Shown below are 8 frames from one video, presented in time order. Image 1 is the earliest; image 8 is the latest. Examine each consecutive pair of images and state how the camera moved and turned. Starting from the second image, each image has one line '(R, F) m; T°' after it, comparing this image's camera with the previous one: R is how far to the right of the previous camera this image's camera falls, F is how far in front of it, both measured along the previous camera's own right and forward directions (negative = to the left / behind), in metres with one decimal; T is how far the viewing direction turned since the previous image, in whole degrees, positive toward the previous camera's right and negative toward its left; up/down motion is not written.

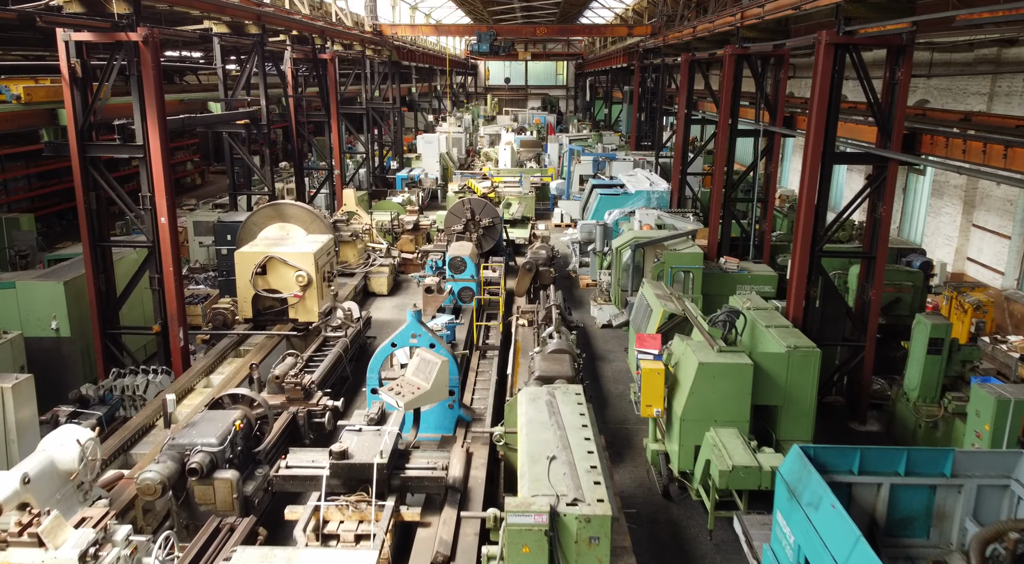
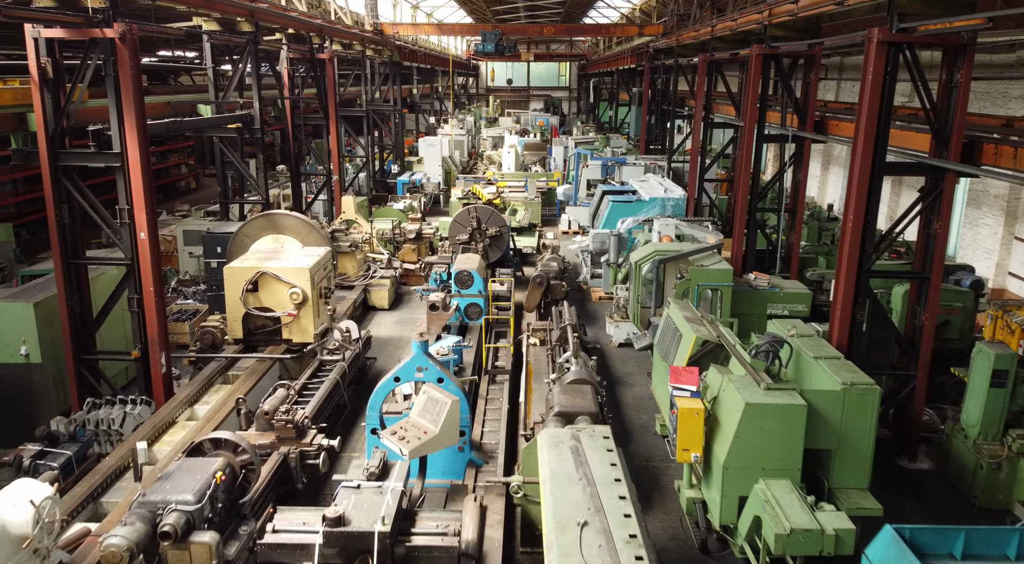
(-0.1, +0.7) m; 0°
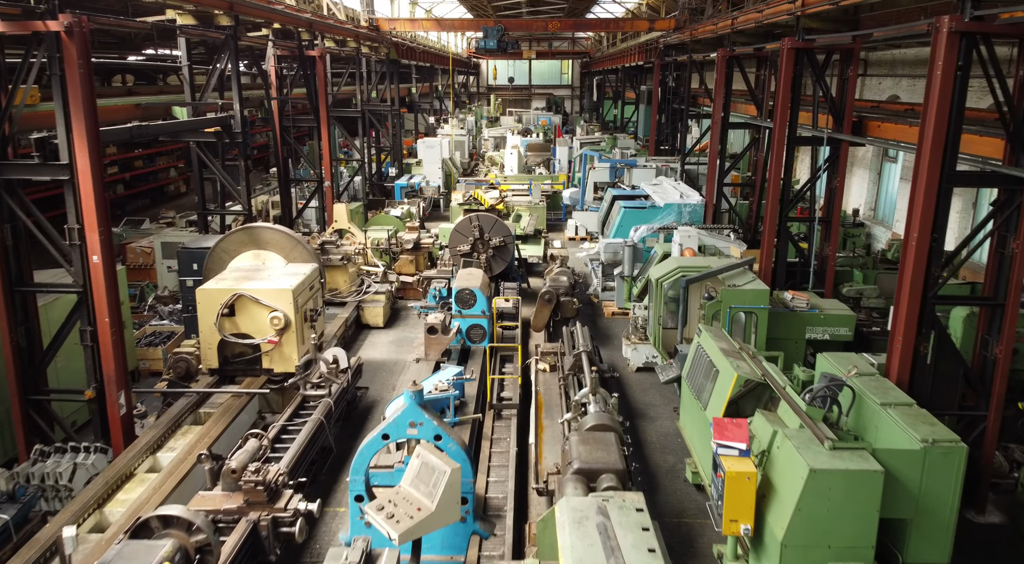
(-0.1, +0.9) m; 0°
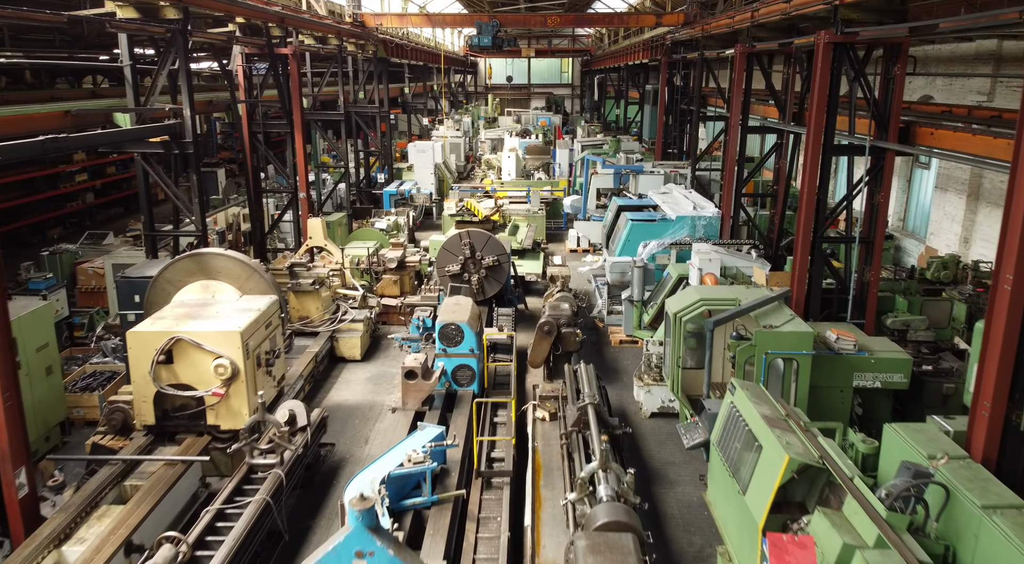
(+0.1, +1.2) m; 0°
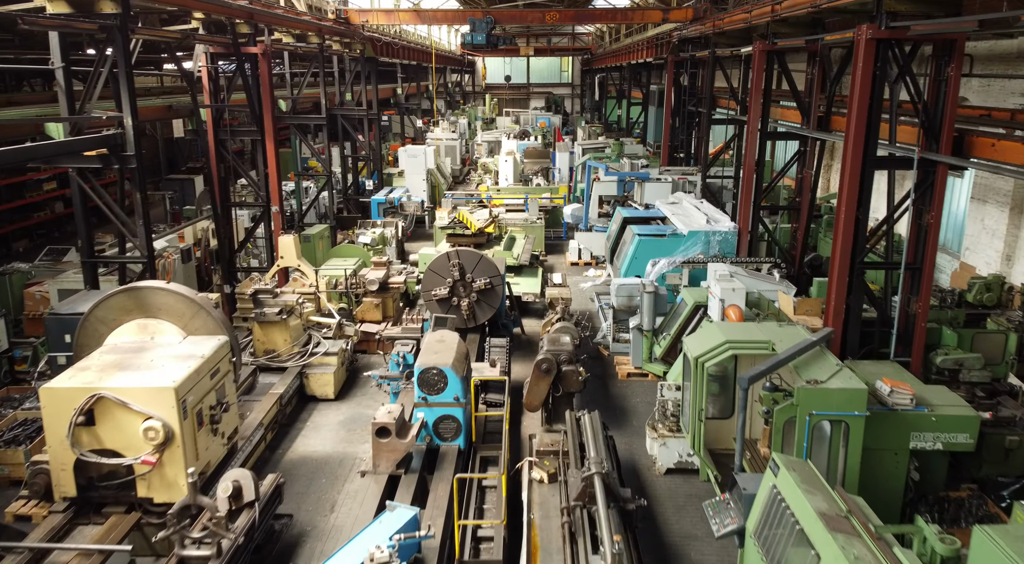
(+0.1, +1.0) m; 0°
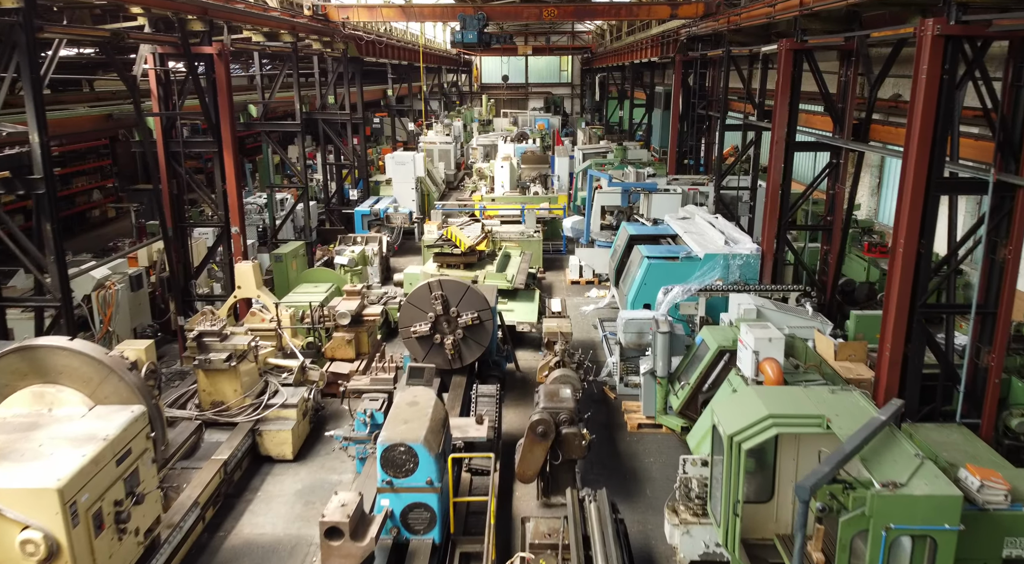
(+0.1, +1.1) m; 0°
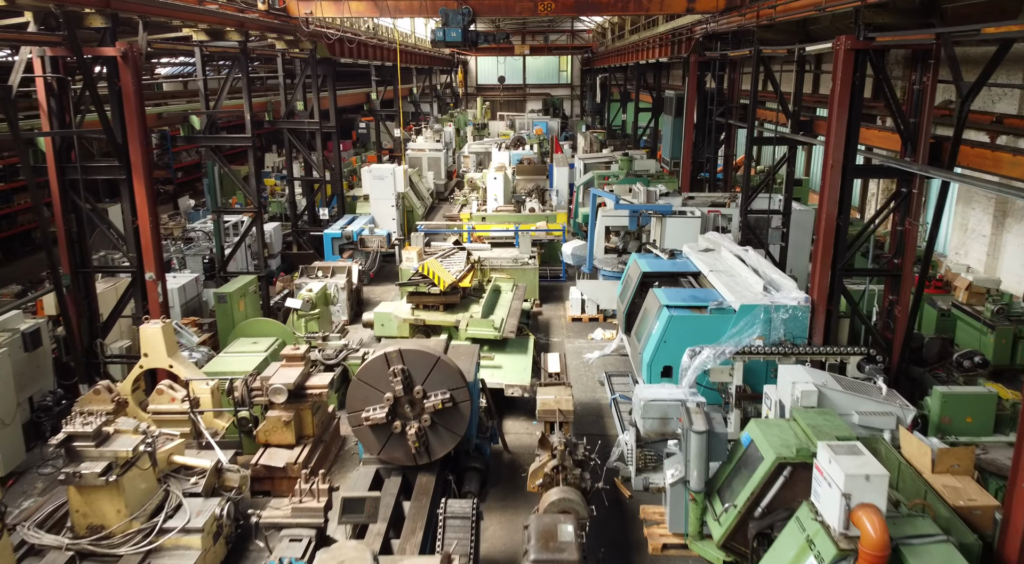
(+0.1, +1.7) m; 0°
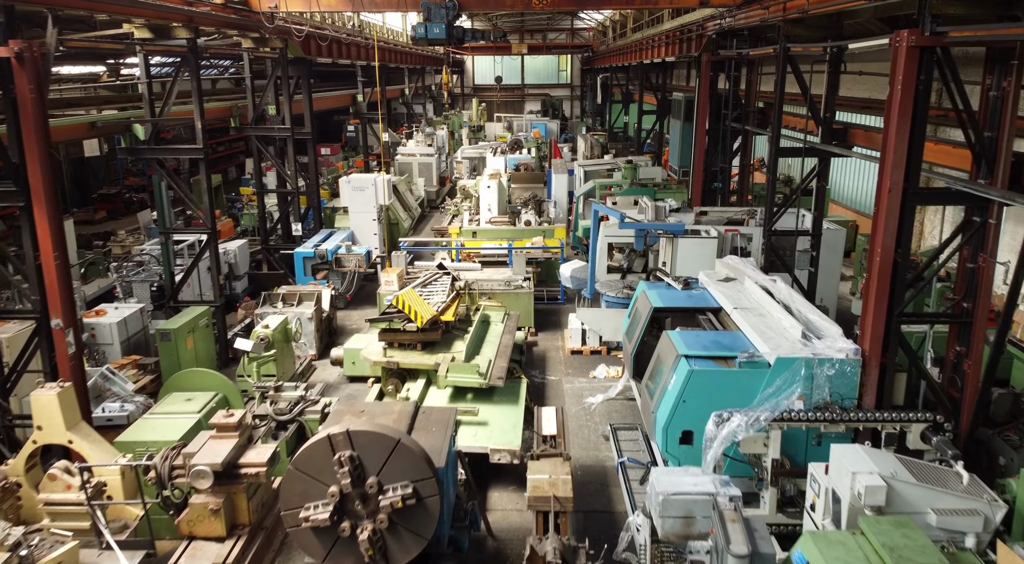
(+0.1, +1.2) m; 0°
